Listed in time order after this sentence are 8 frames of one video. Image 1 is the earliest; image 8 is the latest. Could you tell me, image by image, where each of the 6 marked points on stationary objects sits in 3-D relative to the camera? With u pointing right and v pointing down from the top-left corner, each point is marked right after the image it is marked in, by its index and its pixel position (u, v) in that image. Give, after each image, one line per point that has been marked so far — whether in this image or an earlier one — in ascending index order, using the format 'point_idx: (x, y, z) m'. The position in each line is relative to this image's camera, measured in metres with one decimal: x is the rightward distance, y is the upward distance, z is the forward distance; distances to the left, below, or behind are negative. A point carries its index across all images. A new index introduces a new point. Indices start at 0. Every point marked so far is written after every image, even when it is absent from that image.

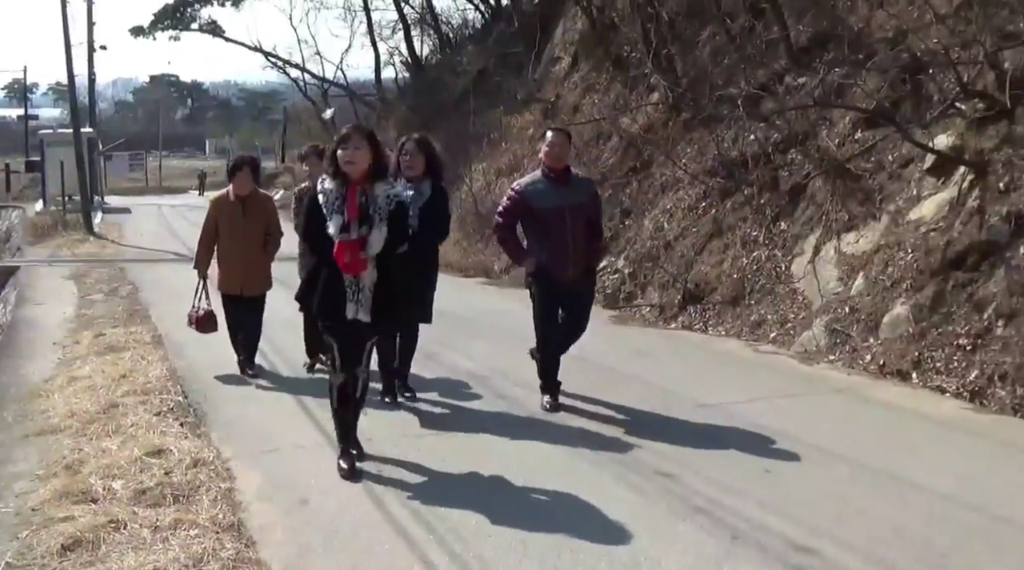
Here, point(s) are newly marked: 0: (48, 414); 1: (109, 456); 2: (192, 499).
0: (-3.2, -0.9, +7.5) m
1: (-2.6, -1.1, +6.8) m
2: (-2.0, -1.3, +6.3) m
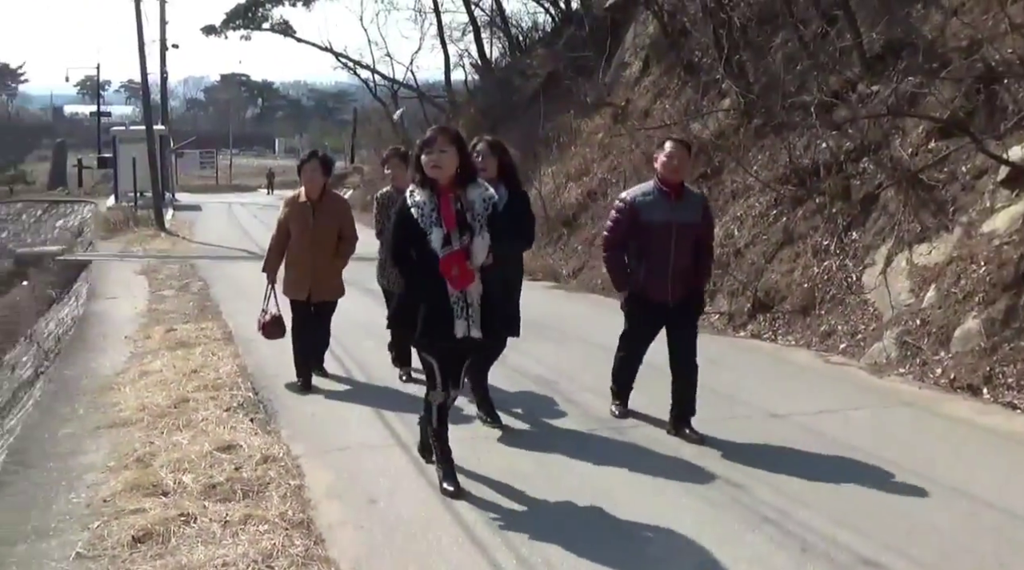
0: (-2.8, -0.9, +7.6) m
1: (-2.2, -1.1, +6.8) m
2: (-1.5, -1.3, +6.4) m
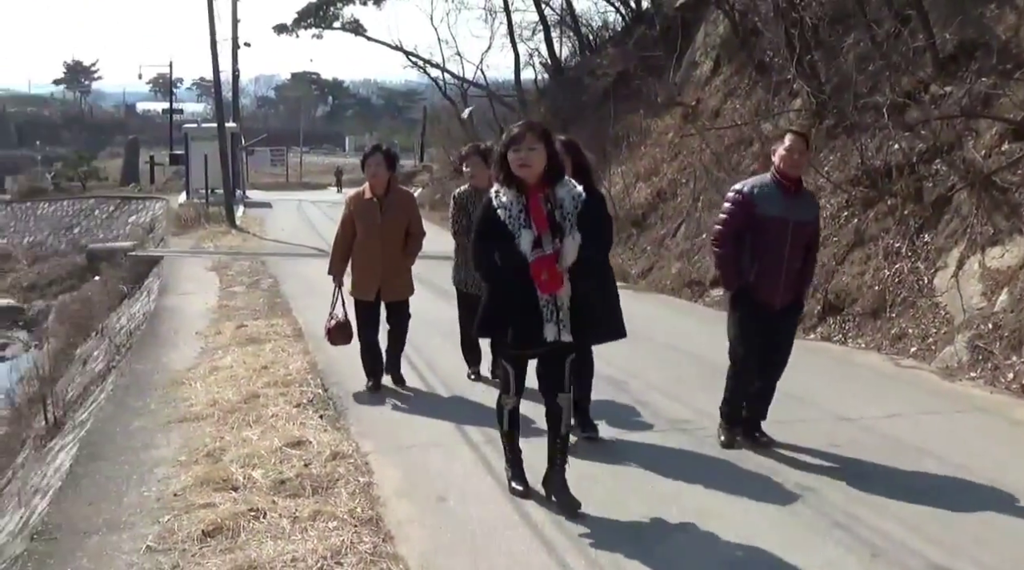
0: (-2.3, -0.8, +7.6) m
1: (-1.7, -1.0, +6.9) m
2: (-1.1, -1.2, +6.4) m
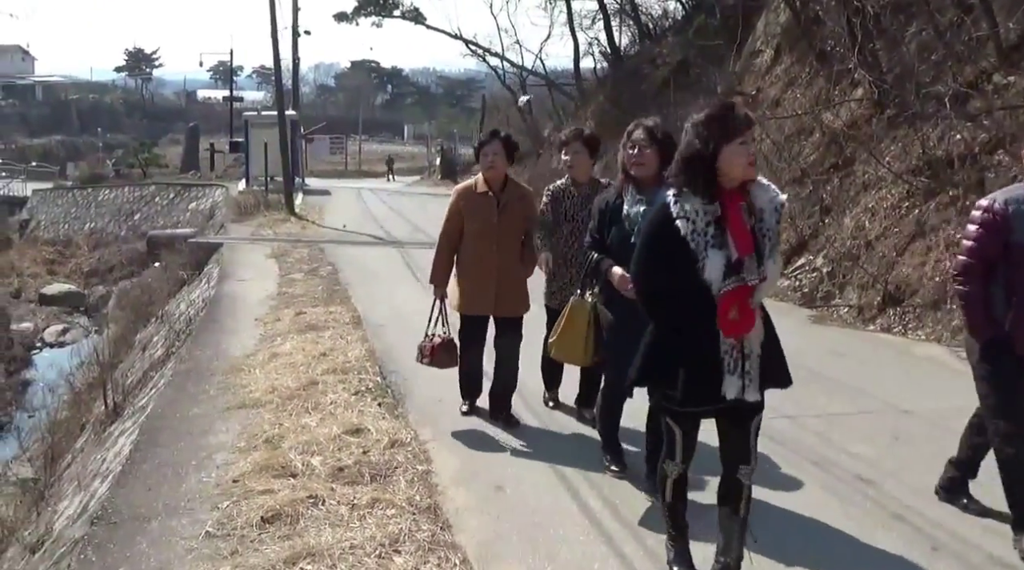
0: (-1.9, -0.8, +7.6) m
1: (-1.3, -1.0, +6.9) m
2: (-0.7, -1.2, +6.4) m
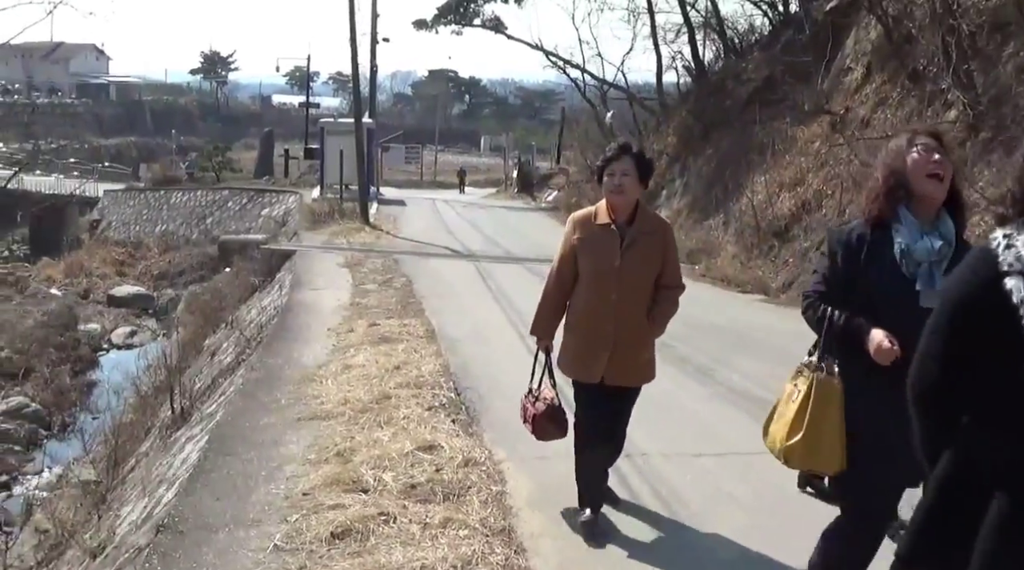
0: (-1.4, -0.8, +7.6) m
1: (-0.8, -1.0, +6.8) m
2: (-0.3, -1.3, +6.3) m
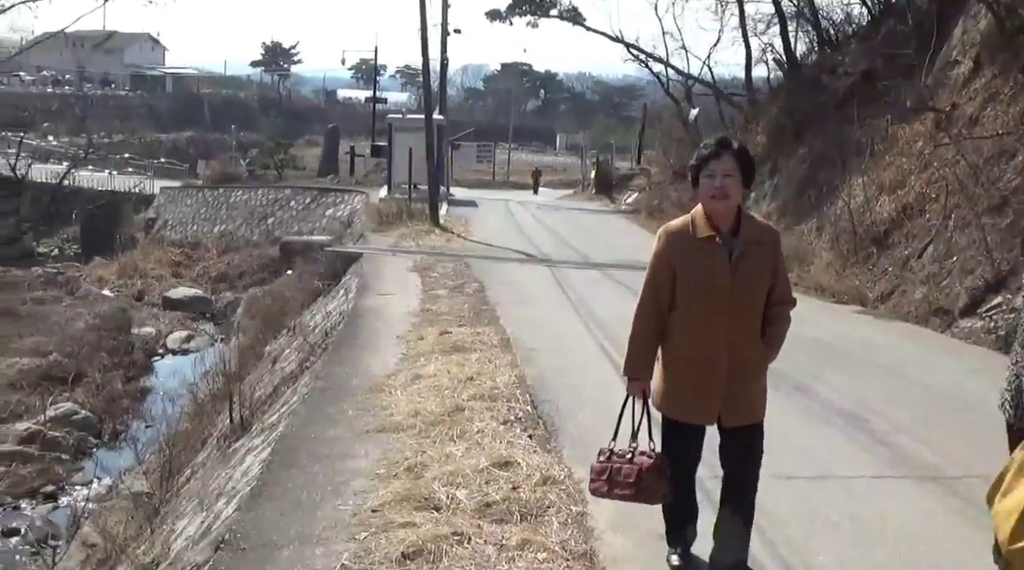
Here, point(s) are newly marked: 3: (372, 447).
0: (-0.9, -0.8, +7.2) m
1: (-0.4, -1.1, +6.4) m
2: (+0.2, -1.3, +5.9) m
3: (-0.9, -1.0, +6.7) m
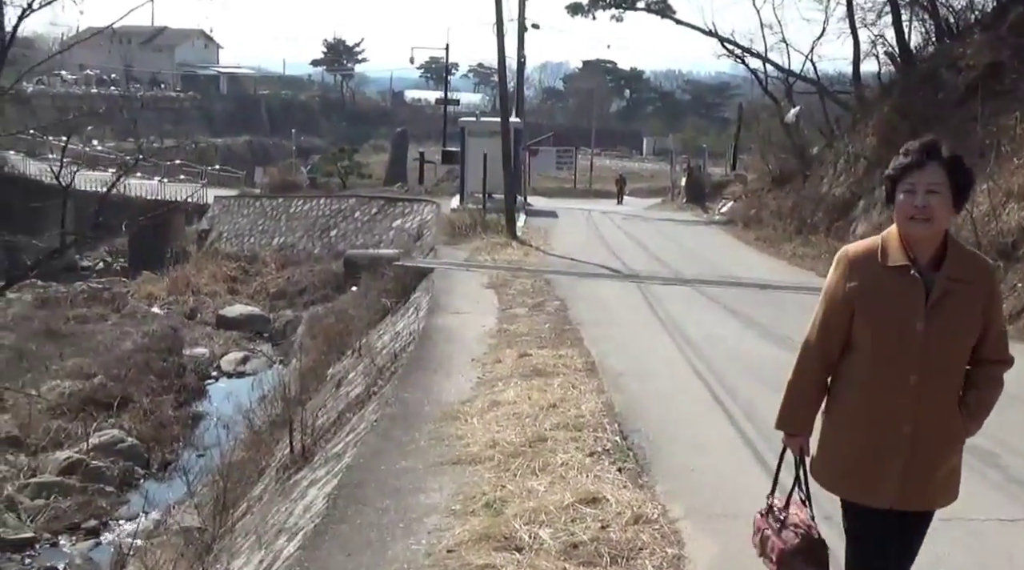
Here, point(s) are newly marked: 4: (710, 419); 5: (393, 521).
0: (-0.4, -0.9, +6.7) m
1: (+0.1, -1.2, +5.9) m
2: (+0.7, -1.4, +5.3) m
3: (-0.4, -1.1, +6.2) m
4: (+1.3, -0.9, +7.1) m
5: (-0.6, -1.3, +5.8) m
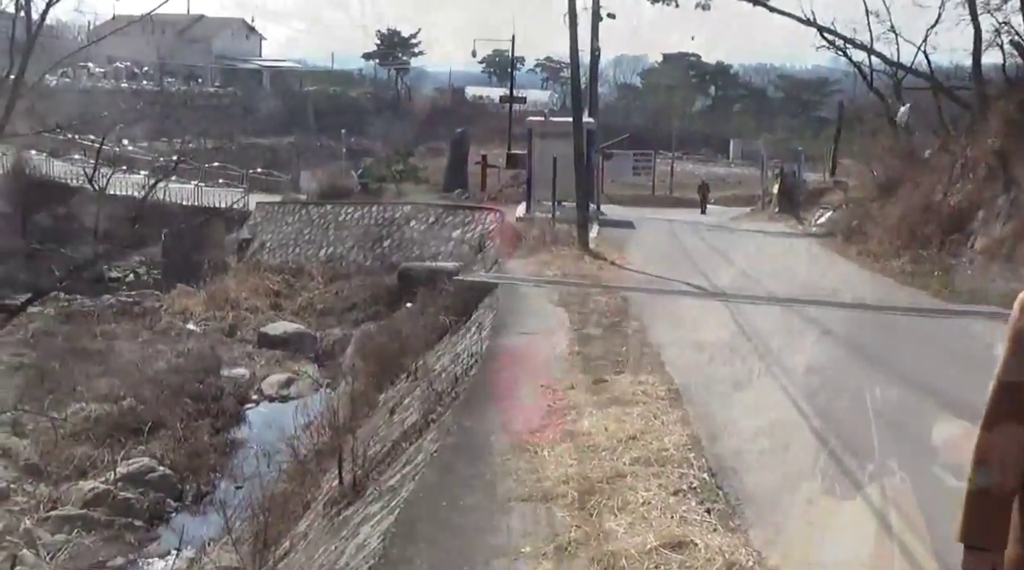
0: (0.0, -1.0, +6.0) m
1: (+0.5, -1.3, +5.2) m
2: (+1.0, -1.5, +4.7) m
3: (0.0, -1.2, +5.6) m
4: (+1.7, -1.0, +6.4) m
5: (-0.3, -1.4, +5.2) m
